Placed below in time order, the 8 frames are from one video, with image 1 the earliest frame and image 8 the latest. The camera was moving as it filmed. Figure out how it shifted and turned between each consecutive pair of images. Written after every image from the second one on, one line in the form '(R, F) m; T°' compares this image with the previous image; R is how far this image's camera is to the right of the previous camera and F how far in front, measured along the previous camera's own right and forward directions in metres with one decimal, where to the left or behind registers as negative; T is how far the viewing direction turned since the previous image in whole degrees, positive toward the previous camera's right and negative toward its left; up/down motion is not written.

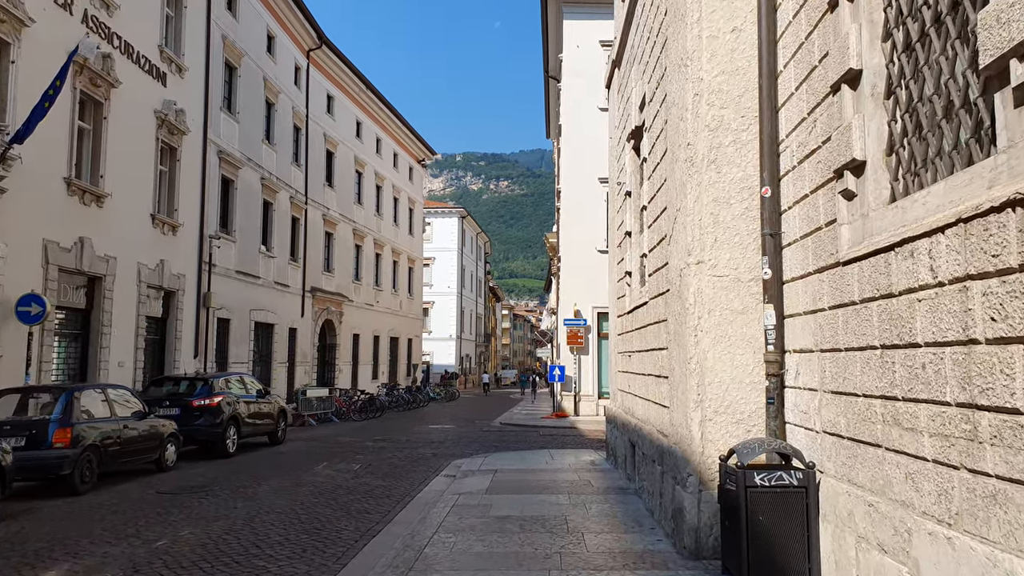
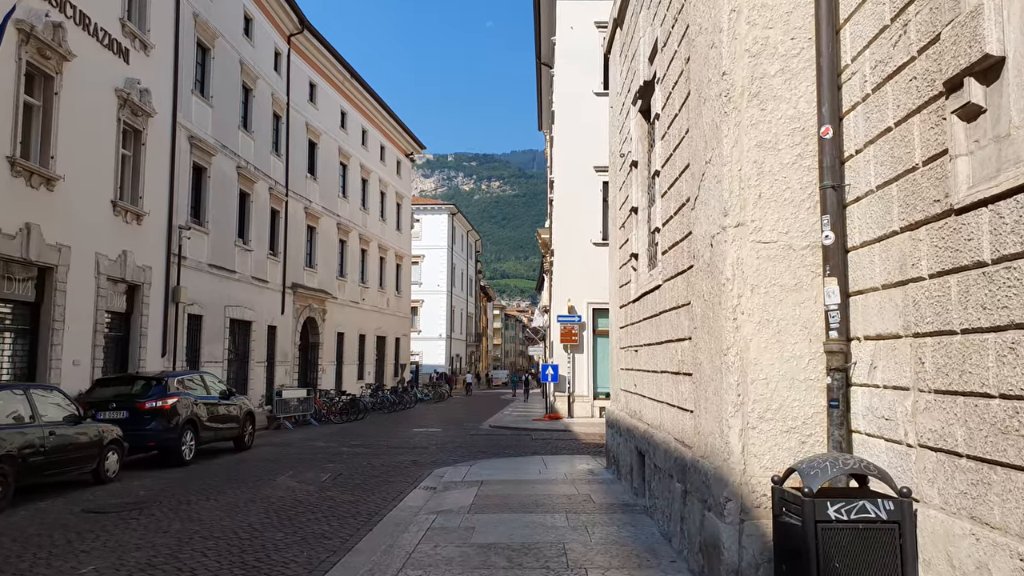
(0.0, +1.3) m; +1°
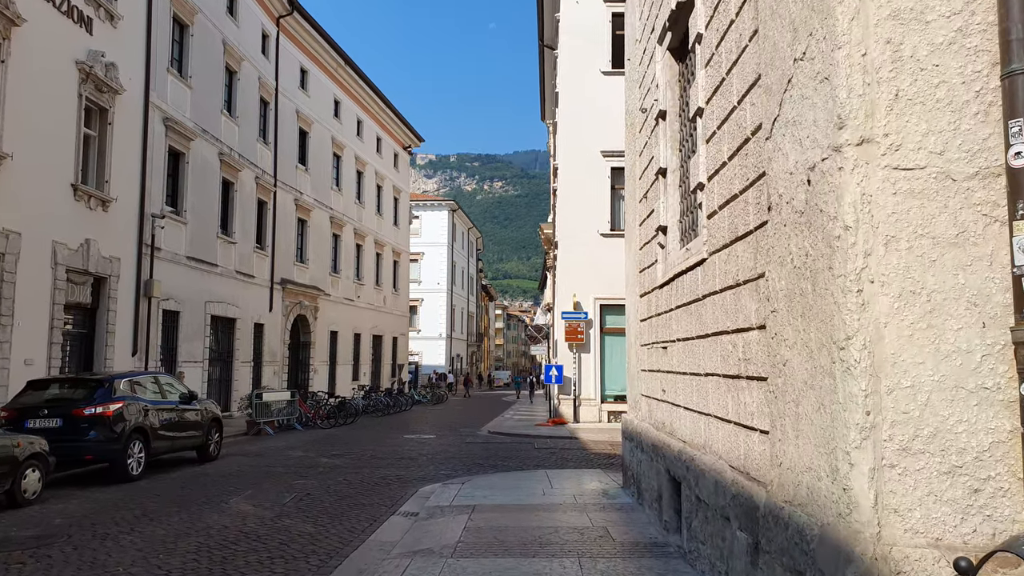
(0.0, +1.7) m; 0°
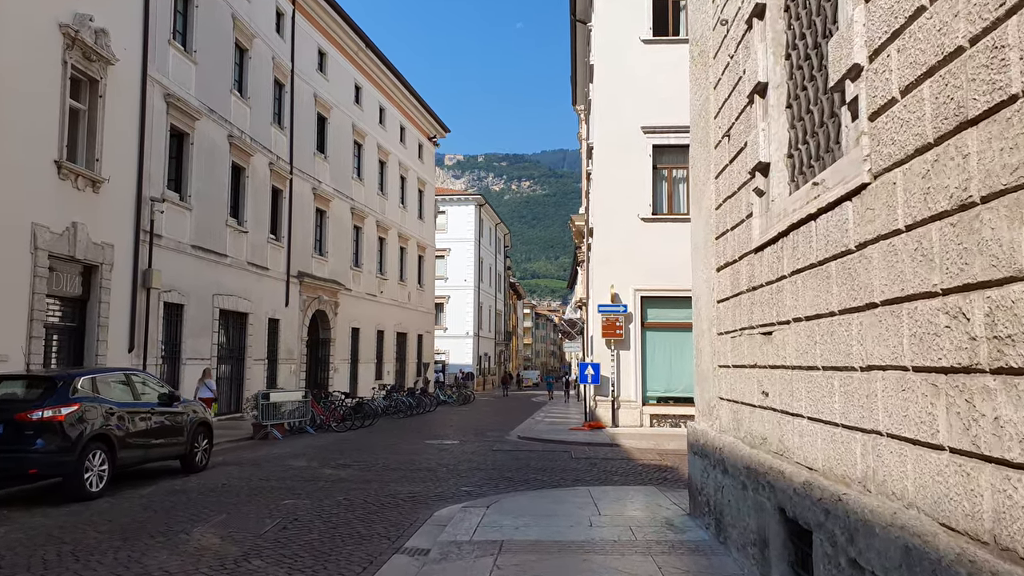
(-0.1, +1.9) m; -2°
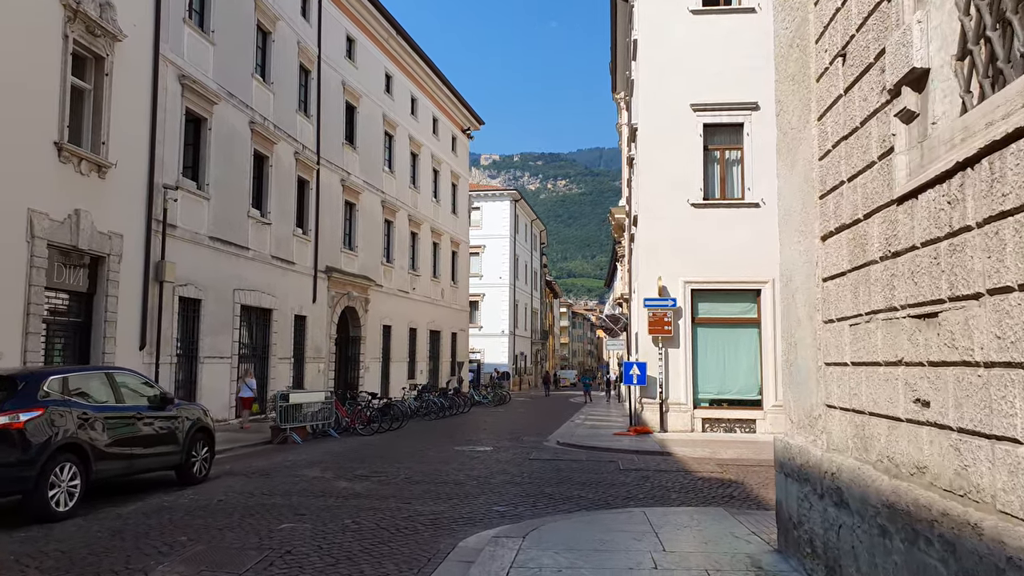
(0.0, +1.5) m; -3°
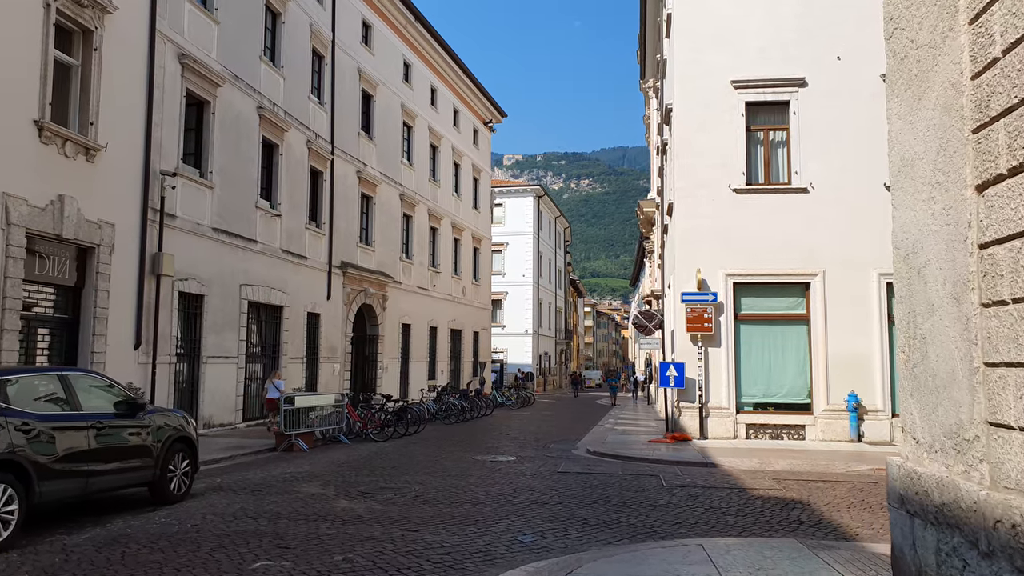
(0.0, +1.5) m; -2°
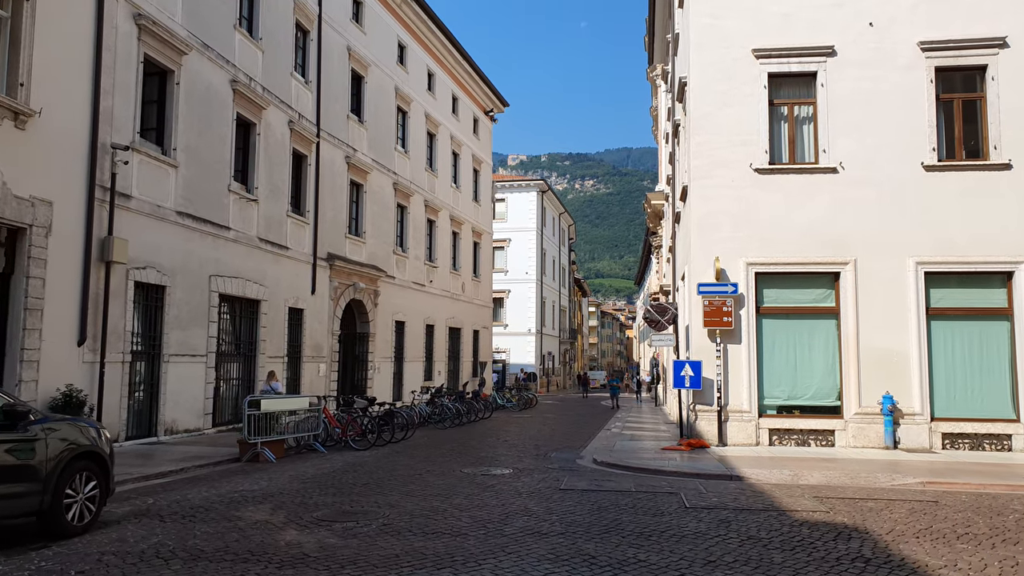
(+0.1, +1.8) m; 0°
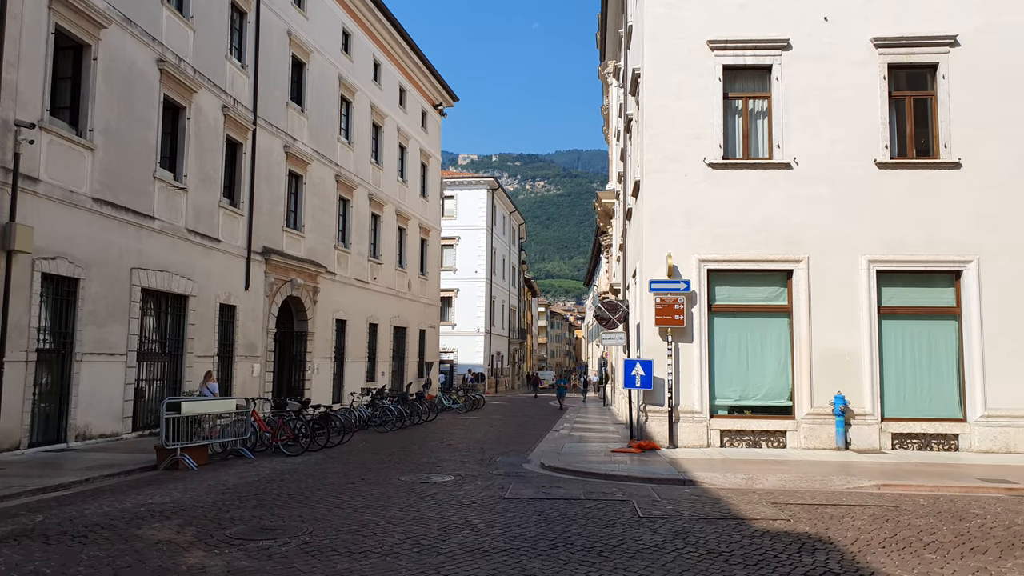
(+0.1, +0.7) m; +4°
